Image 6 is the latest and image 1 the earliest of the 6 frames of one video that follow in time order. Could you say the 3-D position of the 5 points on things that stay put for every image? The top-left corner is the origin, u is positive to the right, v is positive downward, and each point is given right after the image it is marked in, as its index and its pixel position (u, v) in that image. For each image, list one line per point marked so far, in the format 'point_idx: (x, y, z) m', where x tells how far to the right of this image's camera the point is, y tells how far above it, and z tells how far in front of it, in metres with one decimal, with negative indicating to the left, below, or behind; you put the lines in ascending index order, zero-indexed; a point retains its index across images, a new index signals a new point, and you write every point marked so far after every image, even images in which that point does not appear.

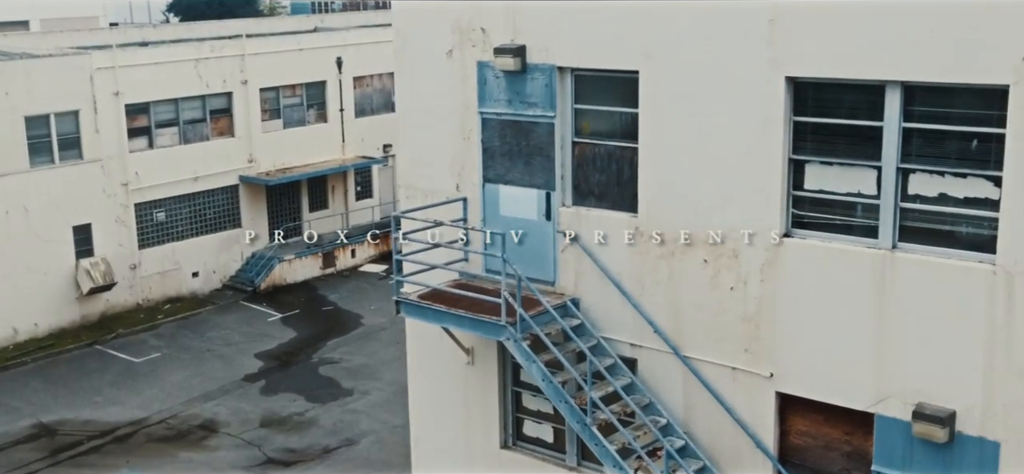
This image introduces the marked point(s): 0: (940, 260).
0: (+3.4, -0.2, +10.5) m
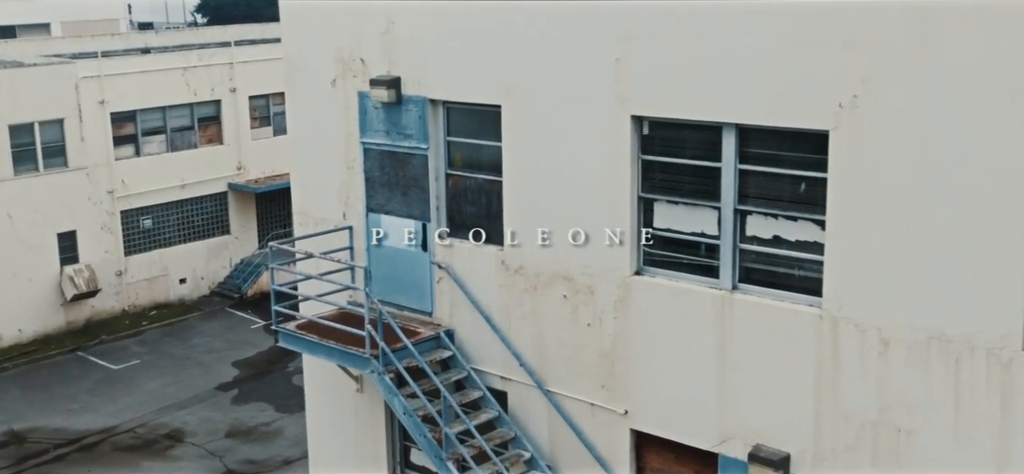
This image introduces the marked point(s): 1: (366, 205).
0: (+2.0, -0.5, +10.5) m
1: (-1.5, +0.3, +13.9) m
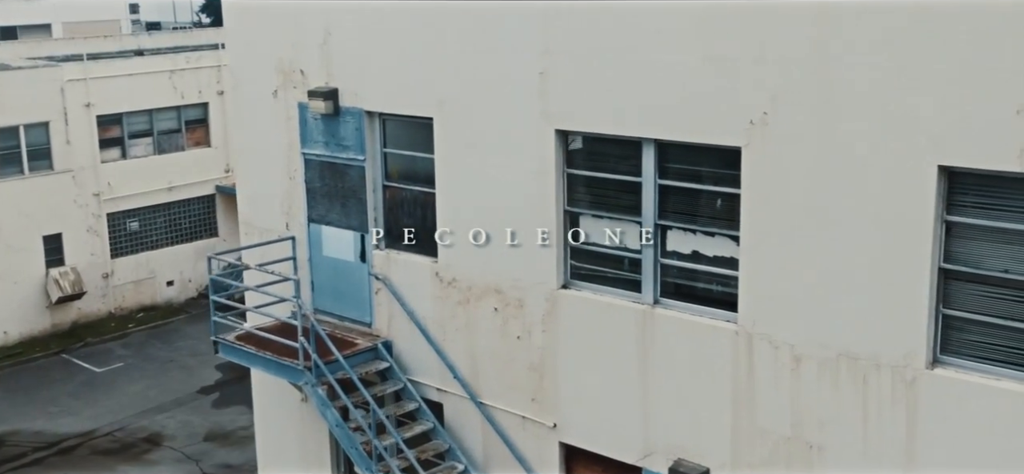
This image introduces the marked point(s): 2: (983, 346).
0: (+1.4, -0.6, +10.5) m
1: (-2.1, +0.2, +14.0) m
2: (+3.1, -0.7, +8.9) m
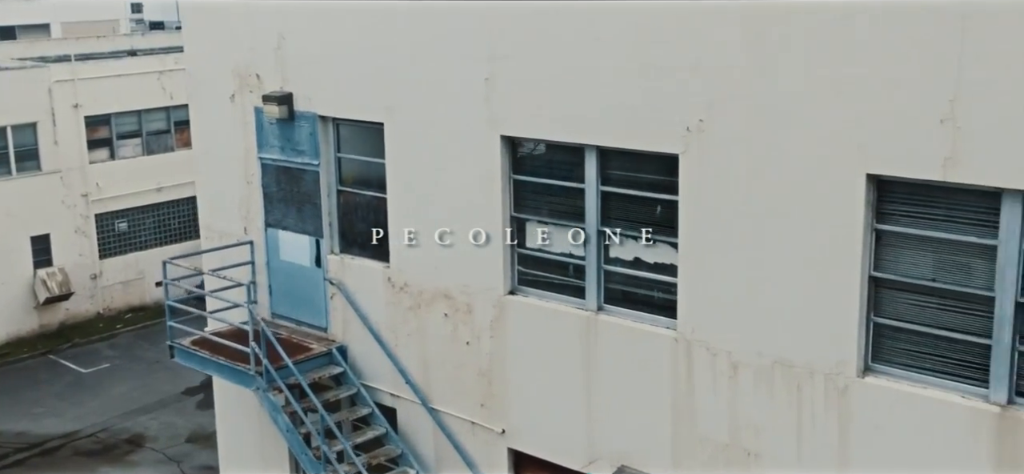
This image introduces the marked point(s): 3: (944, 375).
0: (+0.9, -0.7, +10.5) m
1: (-2.6, +0.2, +14.0) m
2: (+2.6, -0.8, +8.8) m
3: (+2.8, -0.9, +8.7) m
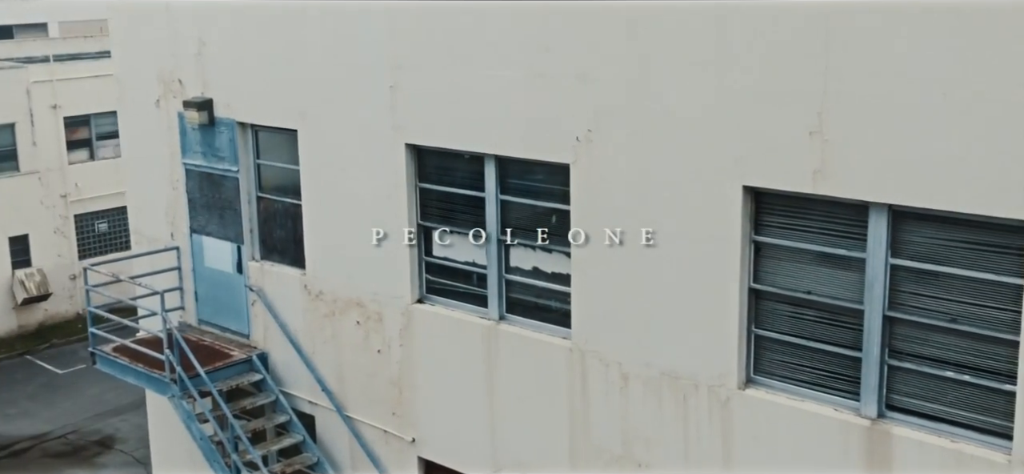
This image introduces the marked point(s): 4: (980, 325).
0: (+0.2, -0.7, +10.4) m
1: (-3.3, +0.1, +13.9) m
2: (+1.8, -0.8, +8.8) m
3: (+2.0, -1.0, +8.7) m
4: (+2.7, -0.5, +7.8) m
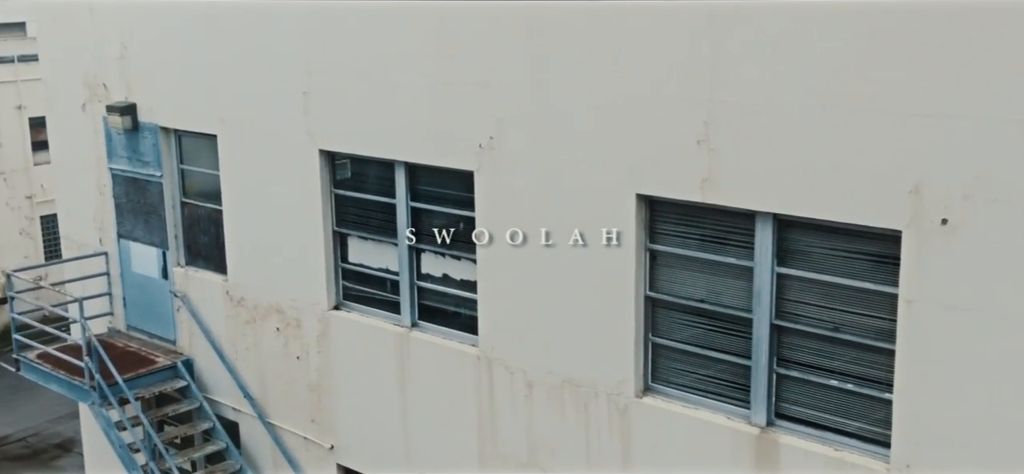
0: (-0.5, -0.8, +10.4) m
1: (-4.1, +0.1, +13.8) m
2: (+1.2, -0.9, +8.8) m
3: (+1.3, -1.0, +8.6) m
4: (+2.0, -0.6, +7.8) m
